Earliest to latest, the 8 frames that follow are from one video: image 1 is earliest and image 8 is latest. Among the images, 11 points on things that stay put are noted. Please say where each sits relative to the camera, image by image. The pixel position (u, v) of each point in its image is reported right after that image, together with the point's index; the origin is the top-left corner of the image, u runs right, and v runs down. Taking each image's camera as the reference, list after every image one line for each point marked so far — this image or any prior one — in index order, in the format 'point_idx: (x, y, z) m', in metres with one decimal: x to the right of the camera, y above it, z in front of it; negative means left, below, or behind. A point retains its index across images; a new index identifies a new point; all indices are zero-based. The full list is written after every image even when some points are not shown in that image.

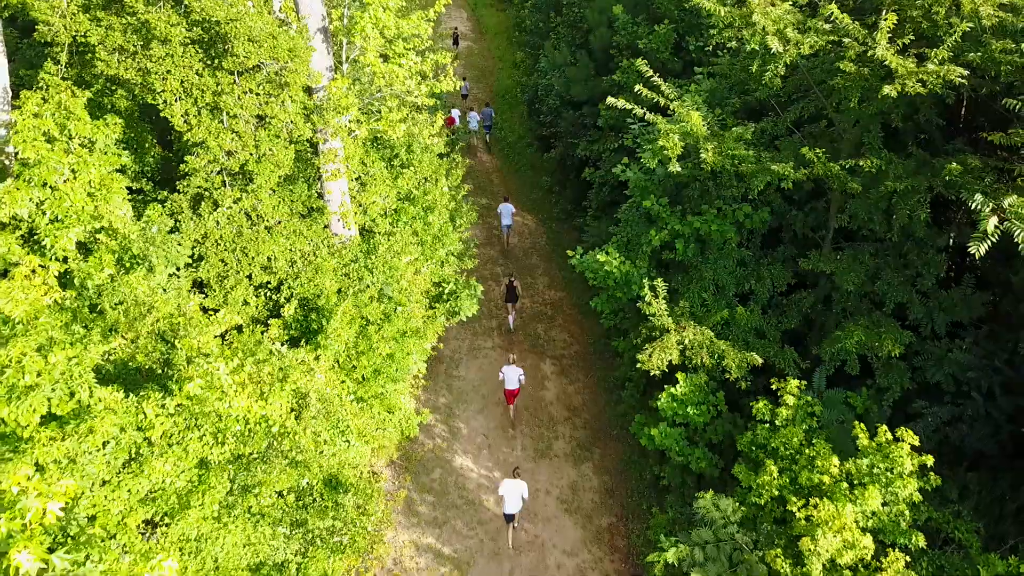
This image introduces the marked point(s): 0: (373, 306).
0: (-1.7, -0.2, +10.0) m
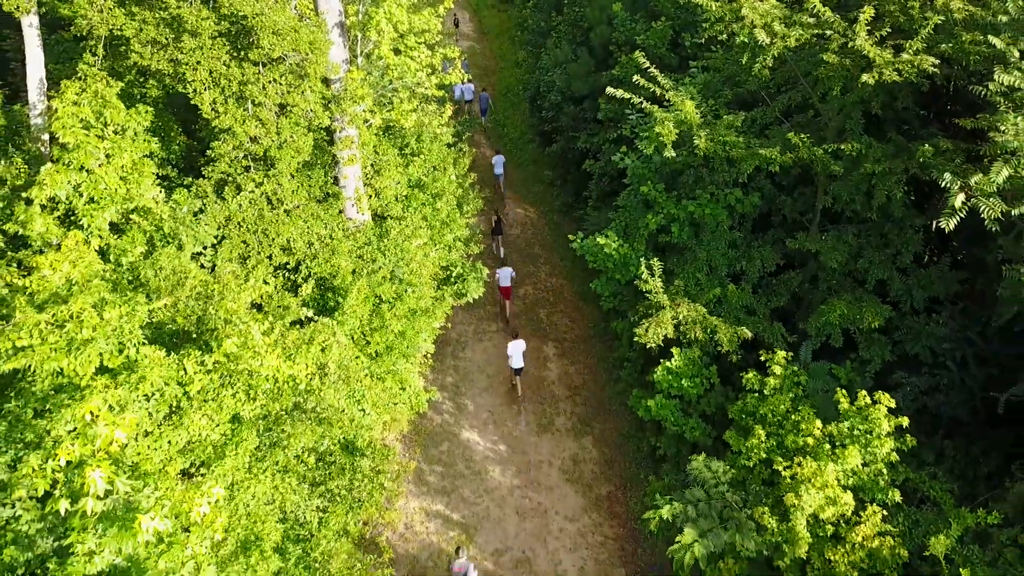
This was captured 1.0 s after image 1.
0: (-1.6, 0.0, +10.6) m
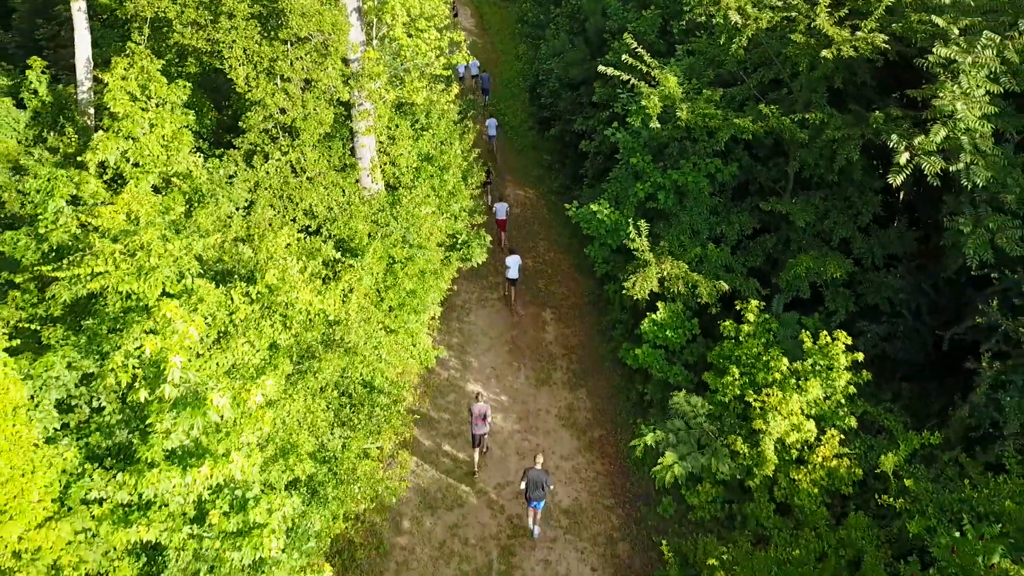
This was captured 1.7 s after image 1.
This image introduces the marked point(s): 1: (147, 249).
0: (-1.6, +0.6, +11.7) m
1: (-3.2, +0.3, +7.3) m
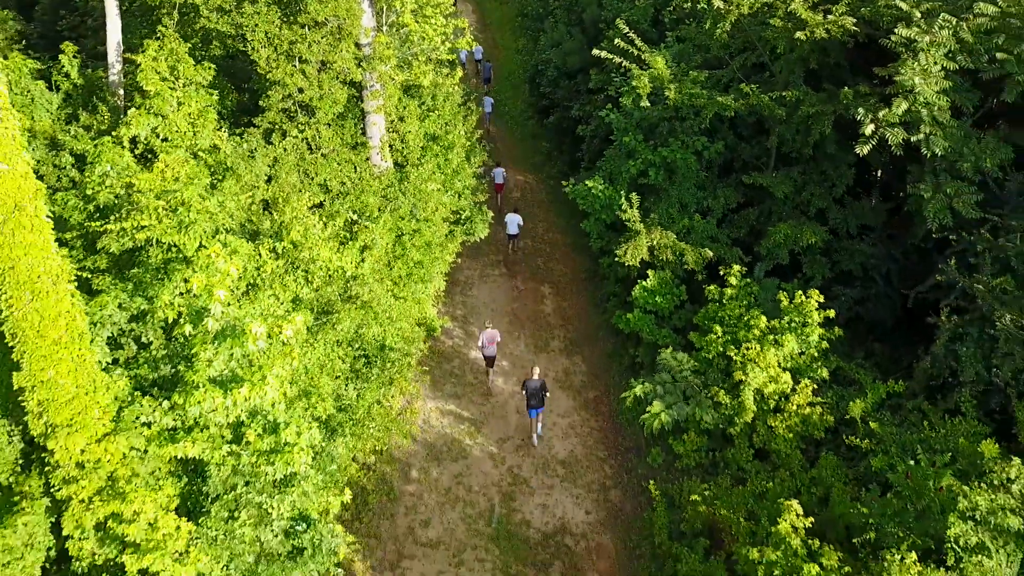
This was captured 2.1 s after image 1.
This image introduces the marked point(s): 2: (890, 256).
0: (-1.6, +1.0, +12.6) m
1: (-3.1, +0.8, +8.2) m
2: (+5.0, +0.4, +11.3) m
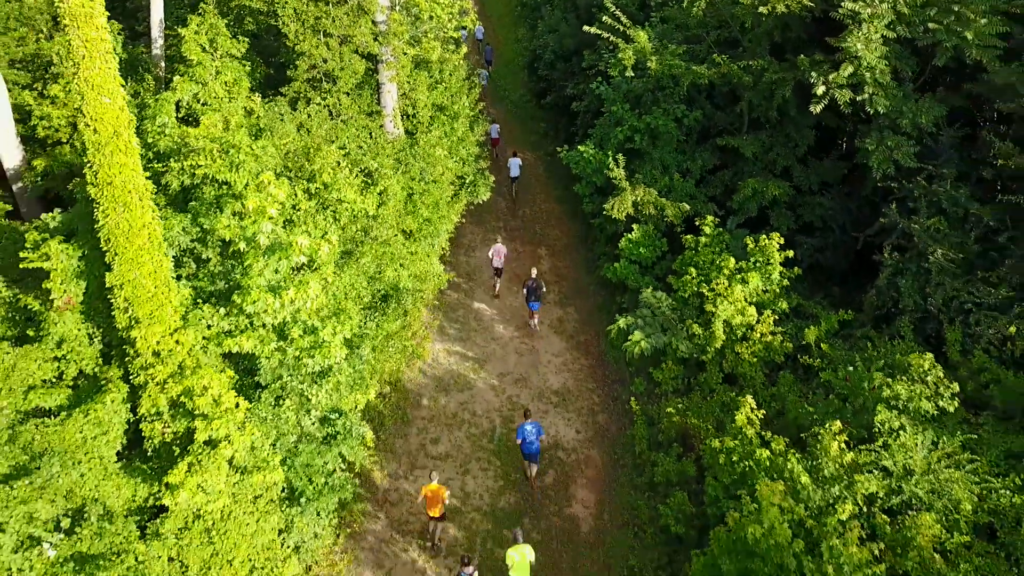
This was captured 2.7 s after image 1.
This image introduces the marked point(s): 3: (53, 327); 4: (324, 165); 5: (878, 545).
0: (-1.6, +1.8, +14.1) m
1: (-3.2, +1.6, +9.6) m
2: (+5.0, +1.2, +12.7) m
3: (-4.6, -0.4, +8.4) m
4: (-2.4, +1.6, +10.8) m
5: (+3.6, -2.5, +8.3) m
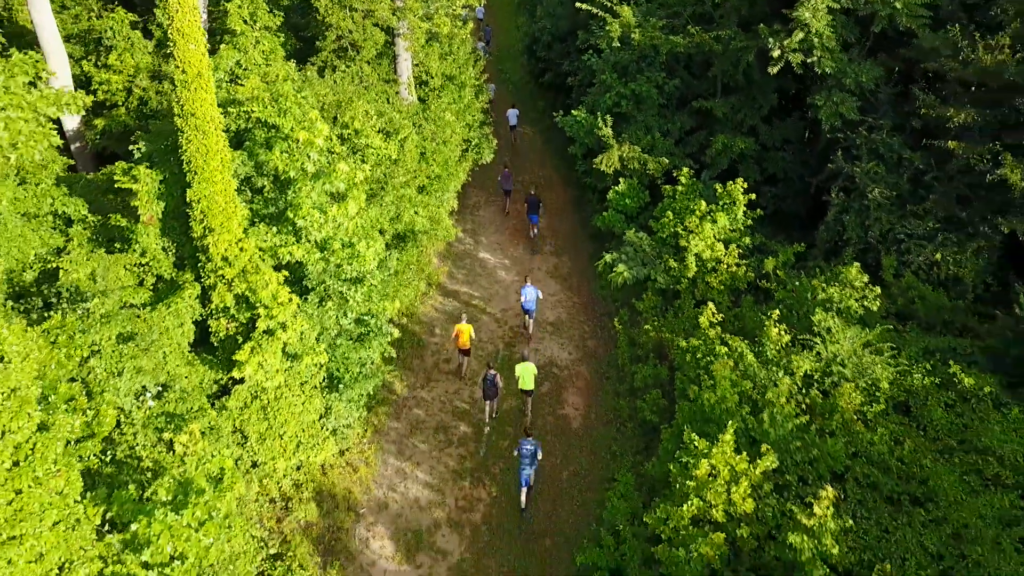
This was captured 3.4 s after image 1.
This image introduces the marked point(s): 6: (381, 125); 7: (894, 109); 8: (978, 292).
0: (-1.6, +2.8, +16.0) m
1: (-3.1, +2.6, +11.5) m
2: (+5.0, +2.2, +14.7) m
3: (-4.5, +0.6, +10.3) m
4: (-2.4, +2.6, +12.7) m
5: (+3.6, -1.5, +10.2) m
6: (-2.2, +2.7, +13.9) m
7: (+5.9, +2.8, +13.1) m
8: (+6.4, -0.1, +11.6) m
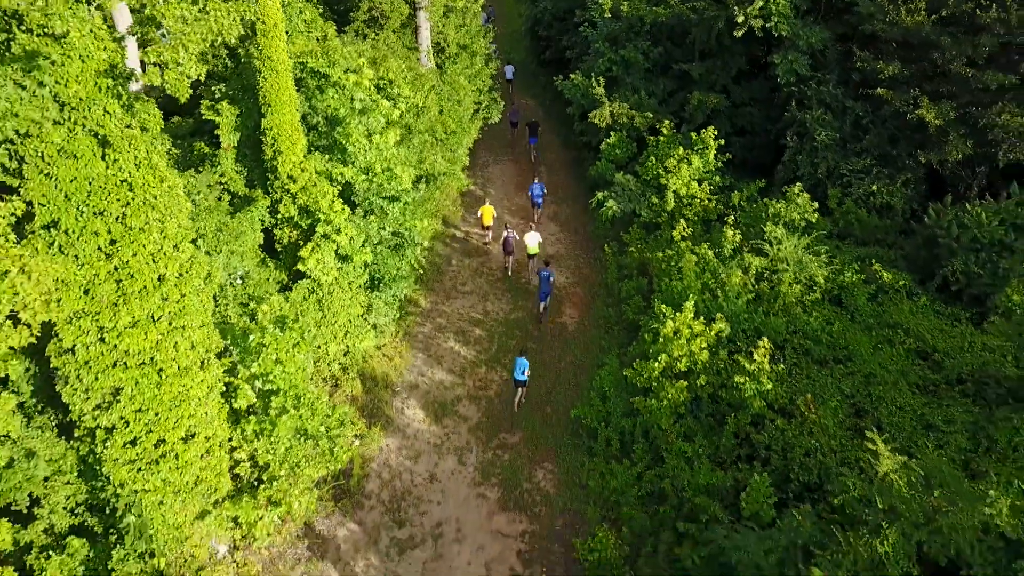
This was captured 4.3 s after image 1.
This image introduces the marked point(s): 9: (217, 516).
0: (-1.4, +4.1, +18.5) m
1: (-3.0, +3.9, +14.0) m
2: (+5.2, +3.5, +17.2) m
3: (-4.4, +1.9, +12.8) m
4: (-2.2, +3.9, +15.2) m
5: (+3.7, -0.2, +12.7) m
6: (-2.0, +4.0, +16.4) m
7: (+6.1, +4.1, +15.6) m
8: (+6.5, +1.2, +14.1) m
9: (-3.4, -2.6, +9.7) m
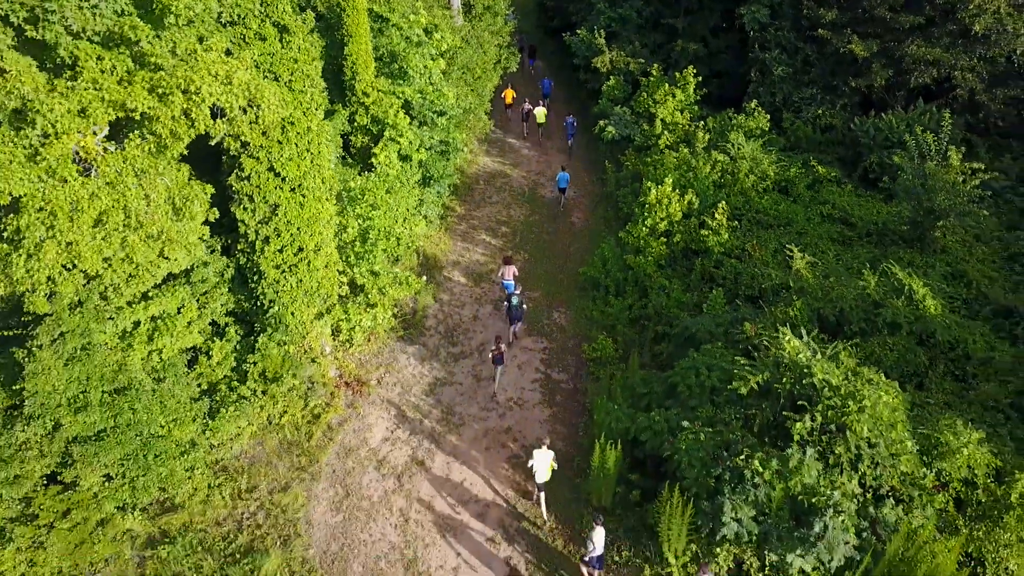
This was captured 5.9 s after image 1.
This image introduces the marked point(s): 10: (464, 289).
0: (-1.0, +6.3, +22.3) m
1: (-2.6, +6.1, +17.9) m
2: (+5.6, +5.7, +21.0) m
3: (-4.0, +4.1, +16.7) m
4: (-1.8, +6.1, +19.1) m
5: (+4.2, +2.0, +16.6) m
6: (-1.6, +6.2, +20.3) m
7: (+6.5, +6.3, +19.5) m
8: (+7.0, +3.4, +18.0) m
9: (-2.9, -0.5, +13.7) m
10: (-1.0, 0.0, +16.9) m
